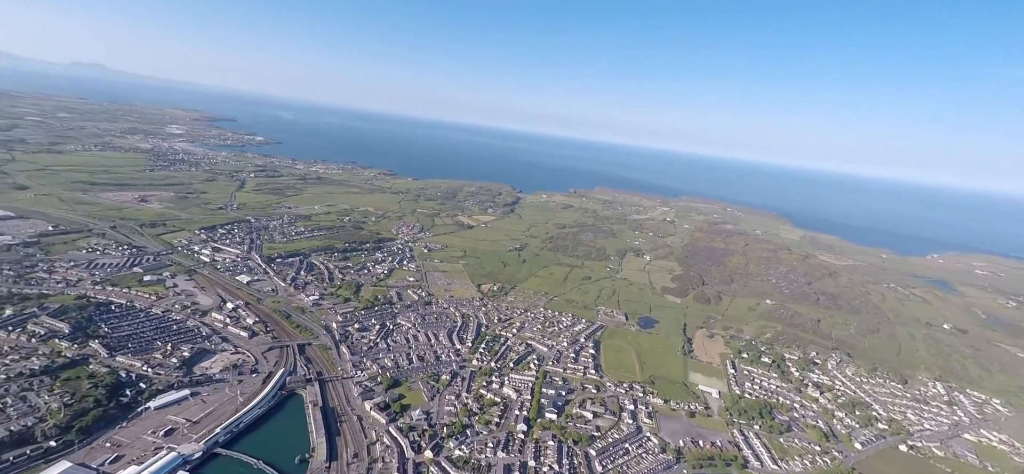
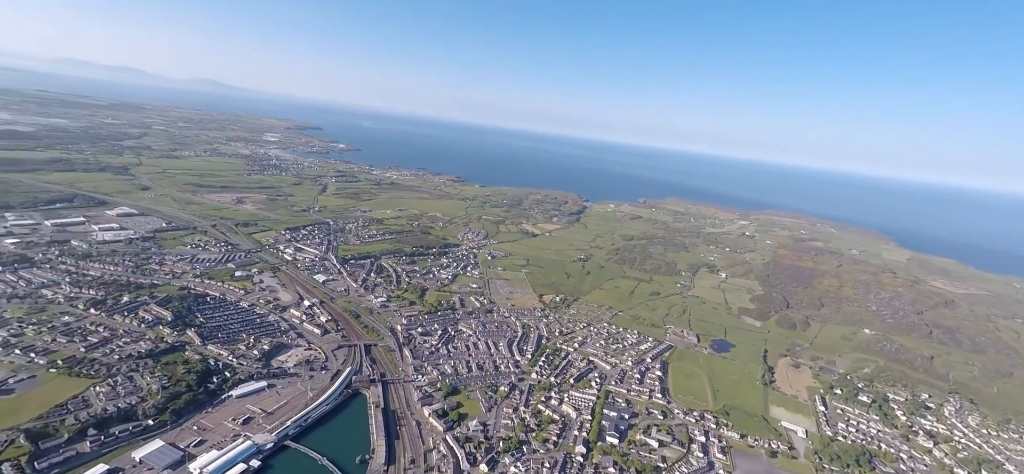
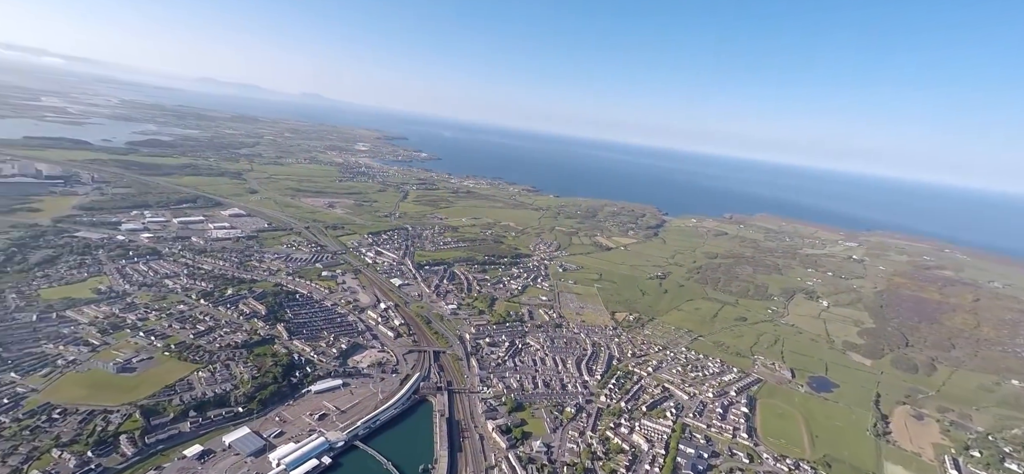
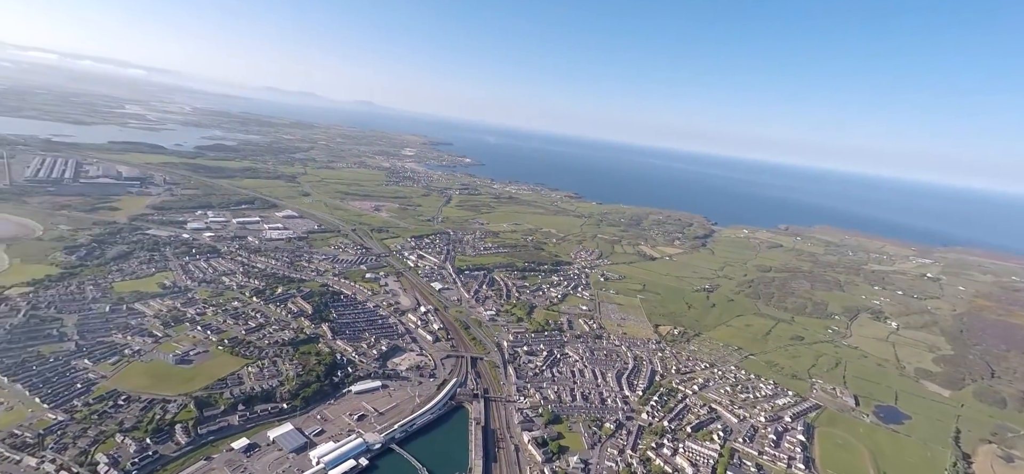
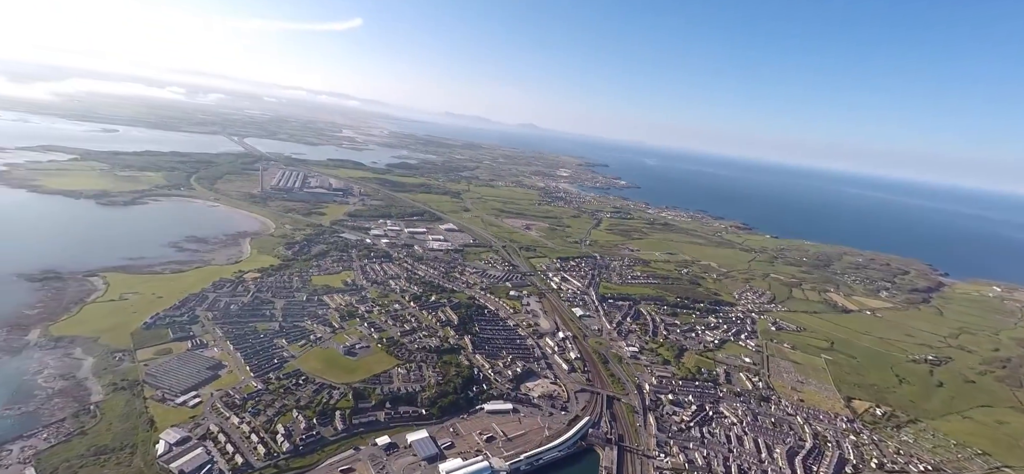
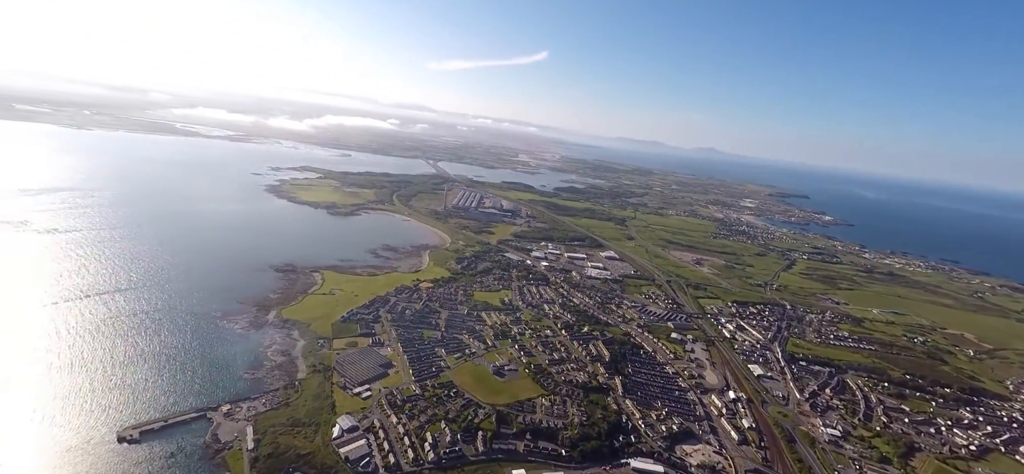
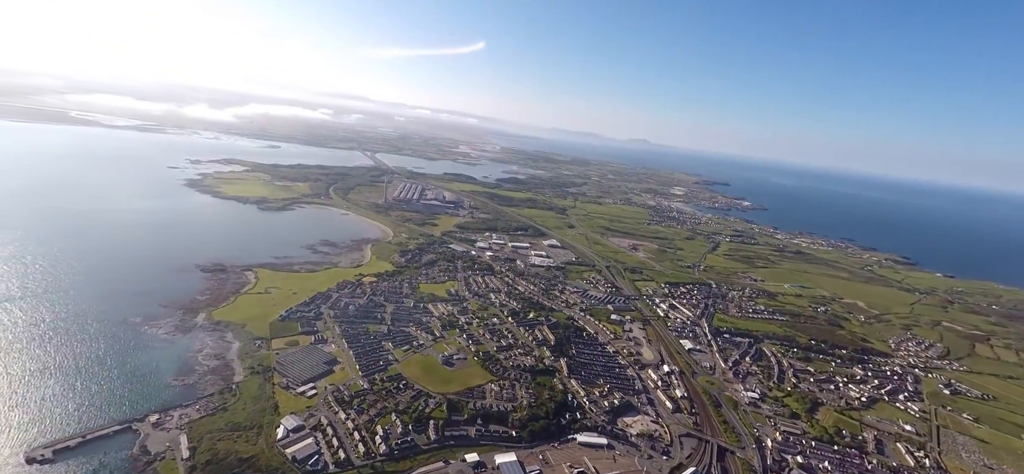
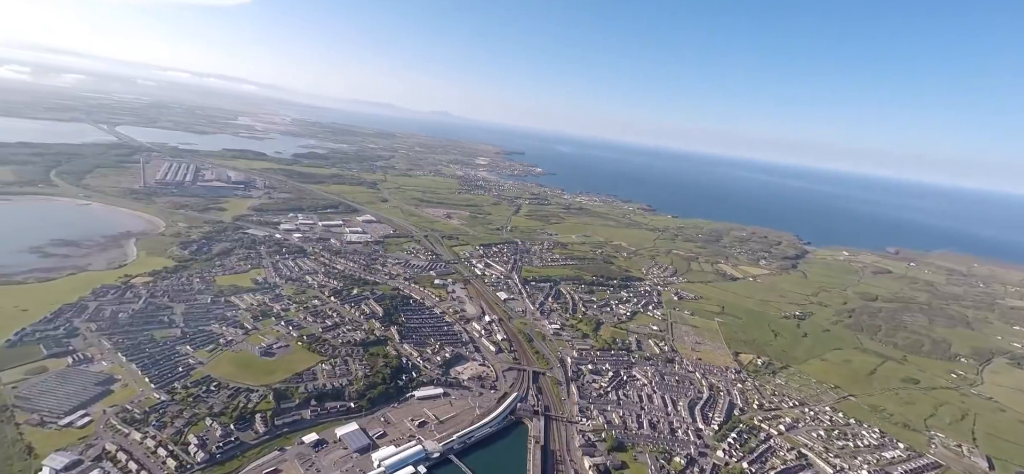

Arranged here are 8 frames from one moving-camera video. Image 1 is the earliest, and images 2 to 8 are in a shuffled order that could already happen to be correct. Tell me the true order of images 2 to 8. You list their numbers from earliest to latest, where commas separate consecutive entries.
2, 3, 4, 8, 5, 7, 6
